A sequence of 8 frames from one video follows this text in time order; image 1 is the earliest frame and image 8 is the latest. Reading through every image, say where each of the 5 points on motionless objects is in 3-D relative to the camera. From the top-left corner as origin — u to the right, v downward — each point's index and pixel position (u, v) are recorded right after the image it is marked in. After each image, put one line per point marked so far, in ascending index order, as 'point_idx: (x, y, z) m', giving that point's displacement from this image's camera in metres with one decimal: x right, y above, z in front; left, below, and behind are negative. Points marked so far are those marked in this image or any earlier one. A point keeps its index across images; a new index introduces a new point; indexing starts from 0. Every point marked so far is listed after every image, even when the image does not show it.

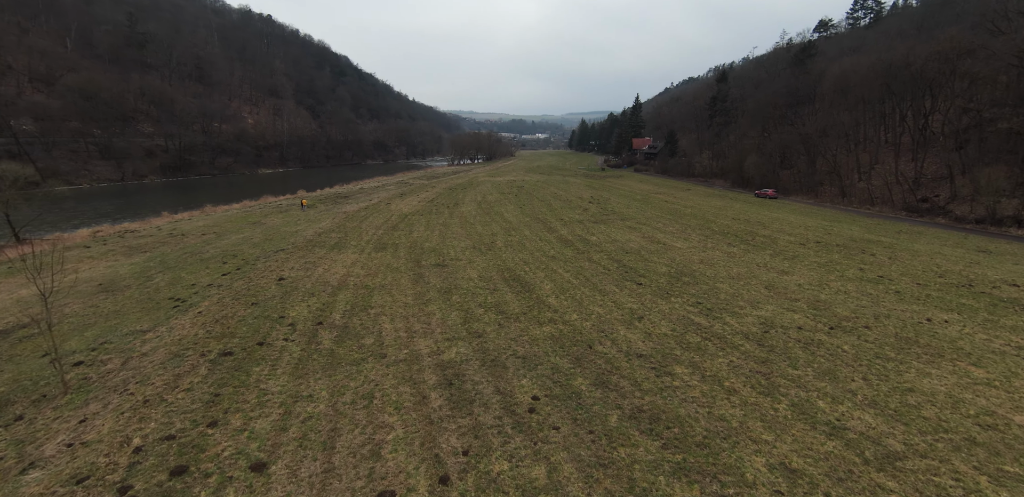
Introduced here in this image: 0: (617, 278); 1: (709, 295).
0: (+3.3, -0.9, +13.4) m
1: (+5.5, -1.3, +12.0) m
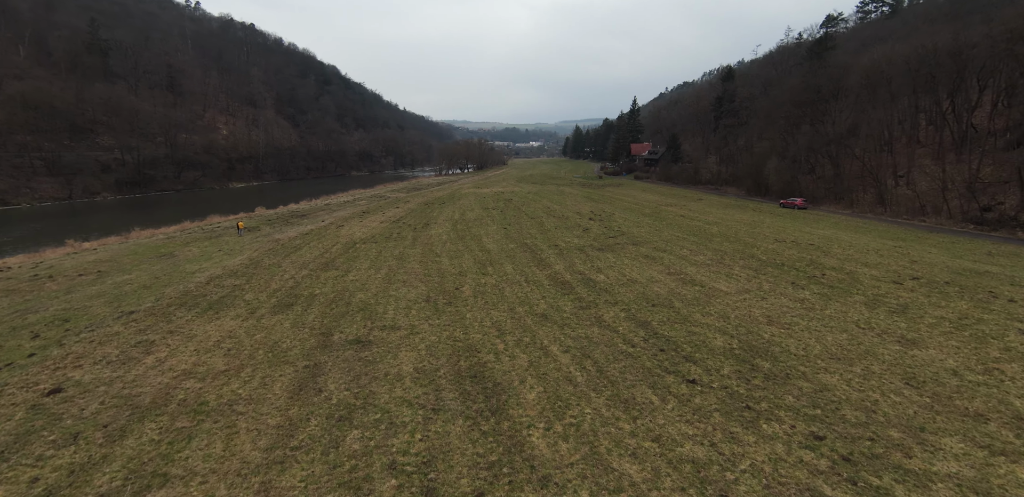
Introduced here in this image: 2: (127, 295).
0: (+2.5, -2.2, +7.9) m
1: (+4.8, -2.5, +6.6) m
2: (-12.0, -1.4, +13.4) m
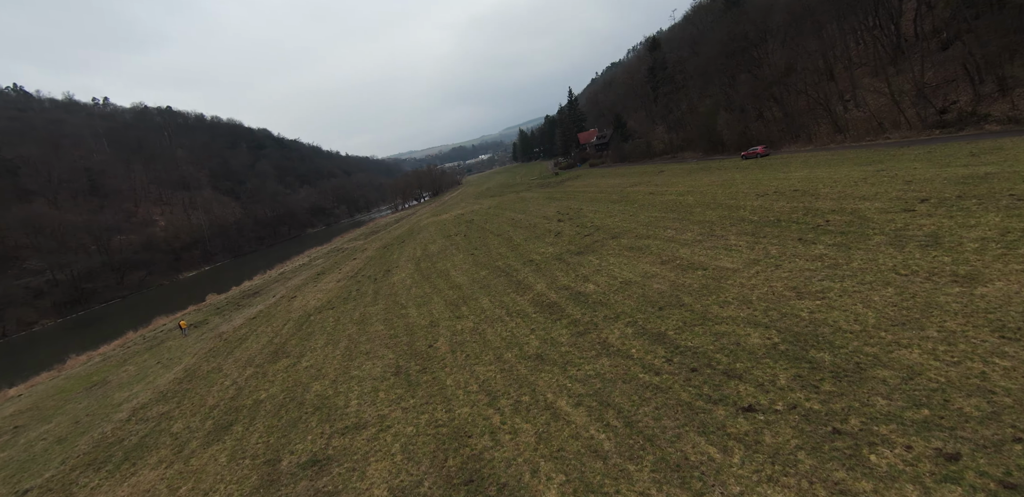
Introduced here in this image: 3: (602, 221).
0: (+2.5, -2.1, +6.1) m
1: (+4.8, -1.9, +5.0) m
2: (-12.0, -5.3, +10.8) m
3: (+4.2, +1.3, +19.8) m
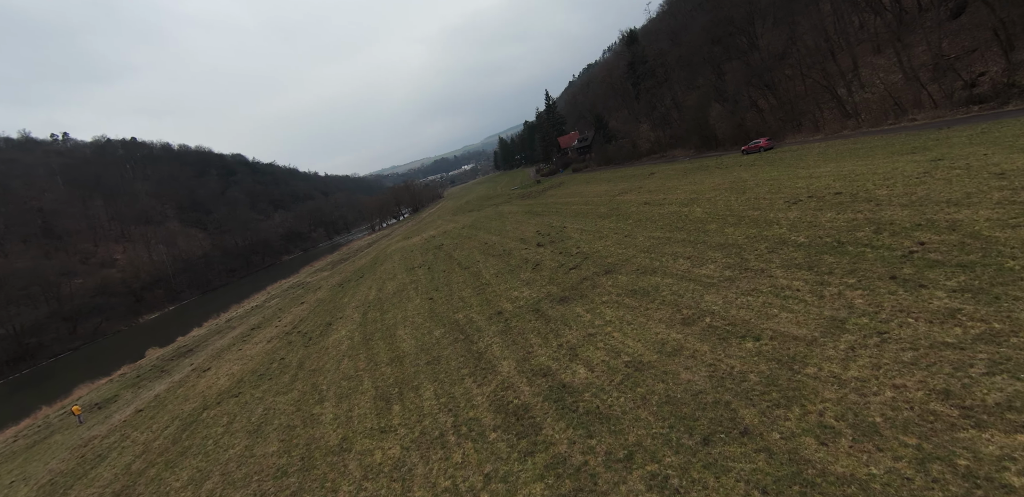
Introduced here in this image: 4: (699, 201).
0: (+1.8, -3.1, +2.1) m
1: (+4.1, -2.7, +1.0) m
2: (-12.6, -7.4, +6.4) m
3: (+2.9, +0.1, +15.9) m
4: (+7.4, +1.8, +17.0) m
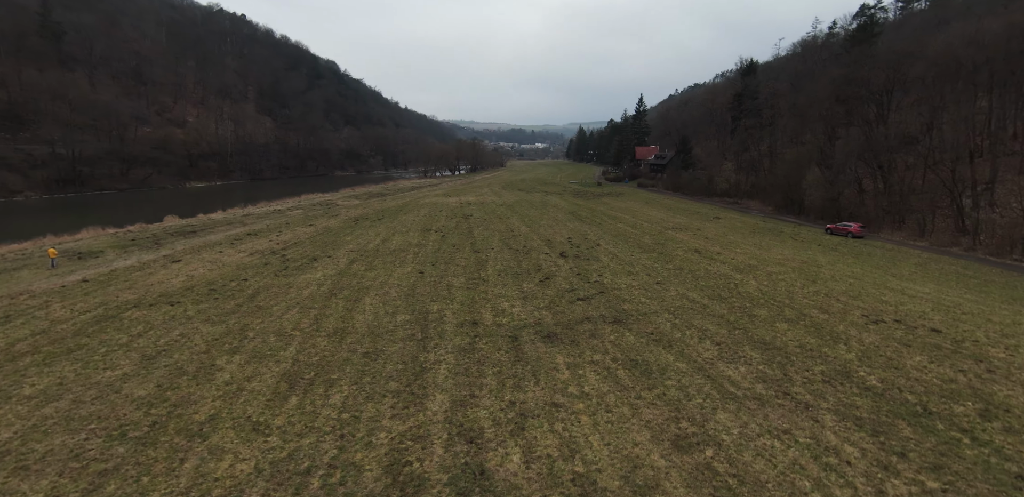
0: (-0.3, -4.0, +0.2) m
1: (+1.9, -4.4, -1.2) m
2: (-14.7, -3.0, +5.9) m
3: (+3.2, -0.9, +13.6) m
4: (+8.1, -0.8, +14.3) m
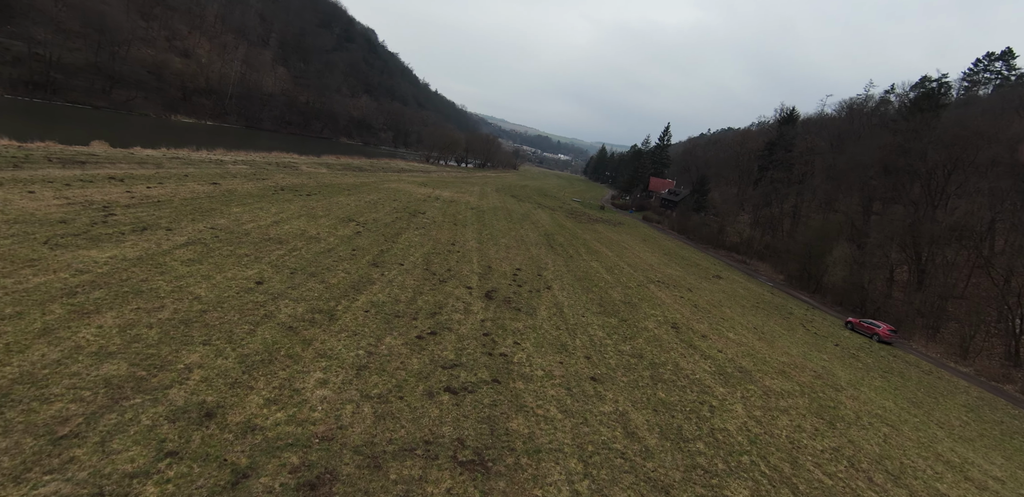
0: (-3.7, -4.3, -4.4) m
1: (-1.7, -5.1, -5.7) m
2: (-17.6, -0.3, +1.5) m
3: (+0.5, -2.2, +9.0) m
4: (+5.3, -3.1, +9.7) m
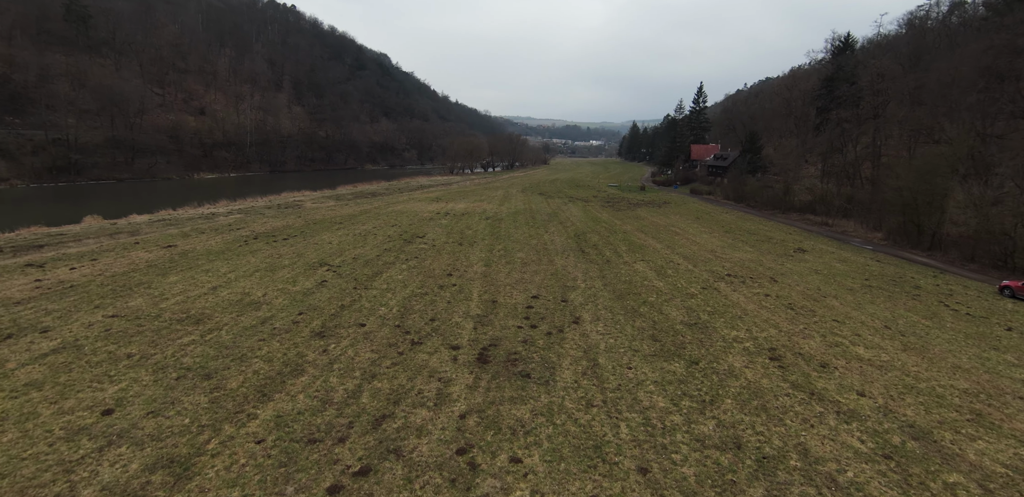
0: (-4.8, -5.7, -7.8) m
1: (-2.8, -6.2, -9.3) m
2: (-18.4, -3.9, -0.4) m
3: (+0.4, -2.7, +5.1) m
4: (+5.3, -2.8, +5.2) m
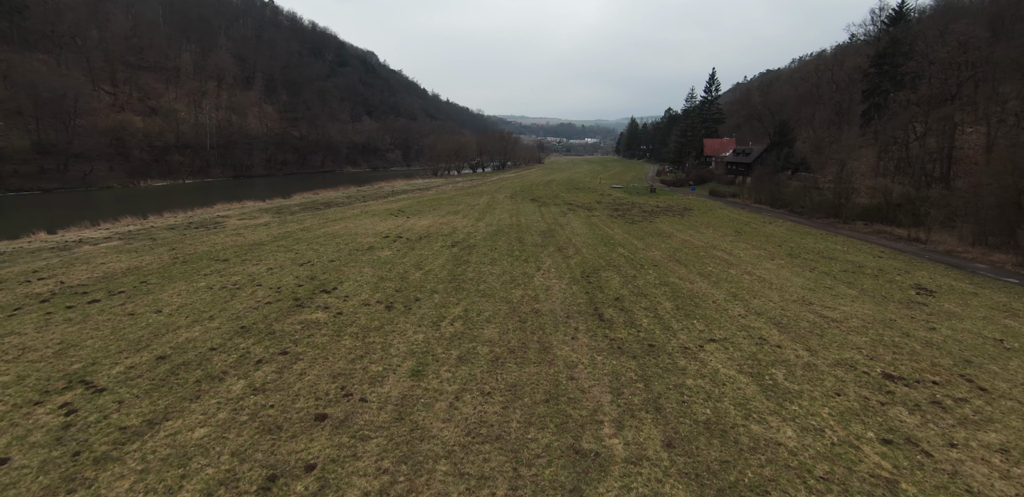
0: (-5.2, -7.2, -14.6) m
1: (-3.2, -7.7, -16.2) m
2: (-18.9, -5.7, -7.3) m
3: (-0.2, -4.1, -1.7) m
4: (+4.7, -4.2, -1.5) m
